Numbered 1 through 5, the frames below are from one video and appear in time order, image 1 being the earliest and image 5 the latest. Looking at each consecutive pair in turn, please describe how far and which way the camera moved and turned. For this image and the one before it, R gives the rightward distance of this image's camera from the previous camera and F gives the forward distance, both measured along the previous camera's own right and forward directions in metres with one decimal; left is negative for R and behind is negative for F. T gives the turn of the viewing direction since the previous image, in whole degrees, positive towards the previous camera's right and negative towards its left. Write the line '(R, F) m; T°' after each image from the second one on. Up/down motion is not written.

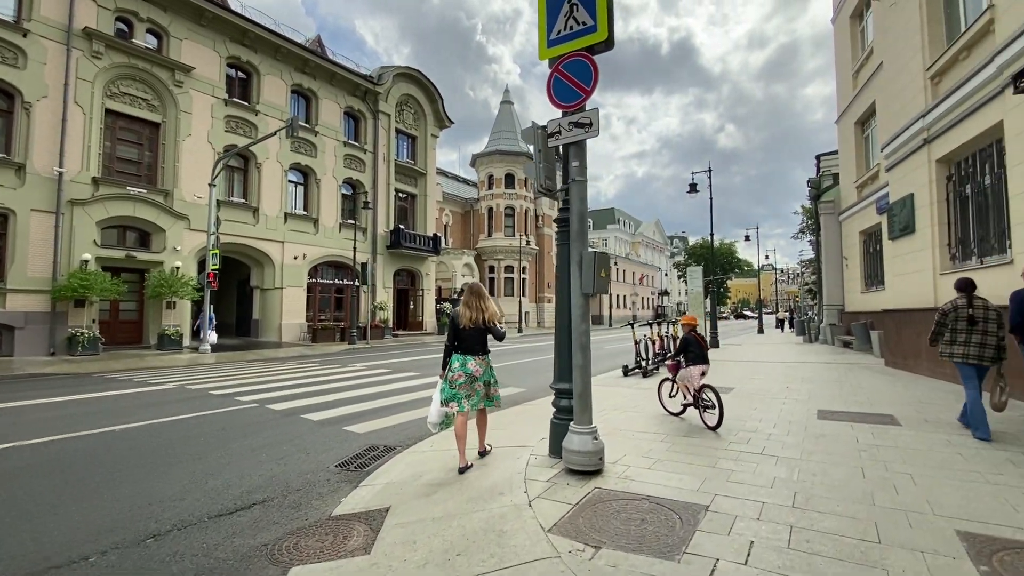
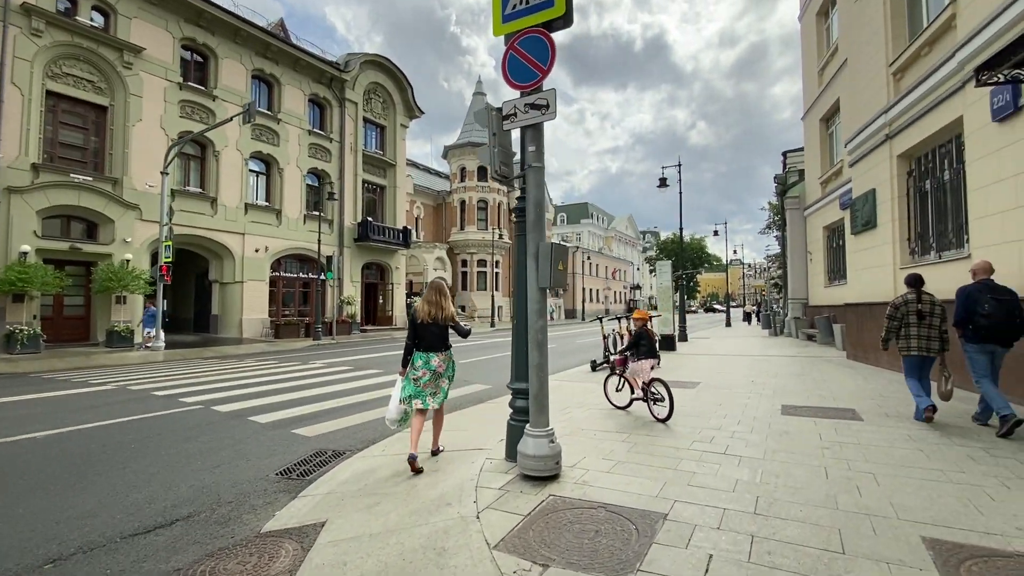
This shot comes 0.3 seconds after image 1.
(+0.2, +0.3) m; +3°
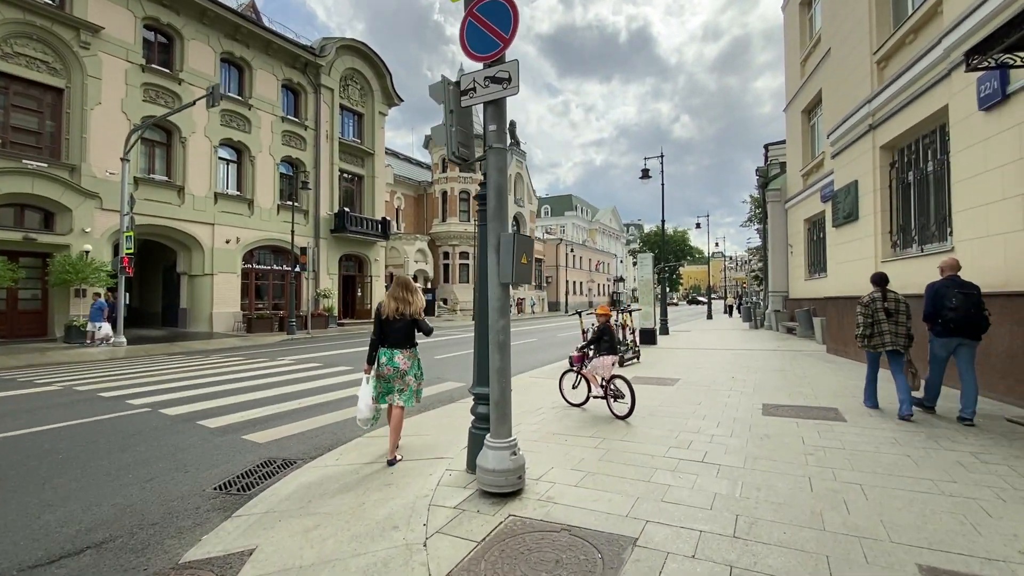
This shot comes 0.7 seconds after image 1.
(+0.2, +0.4) m; +2°
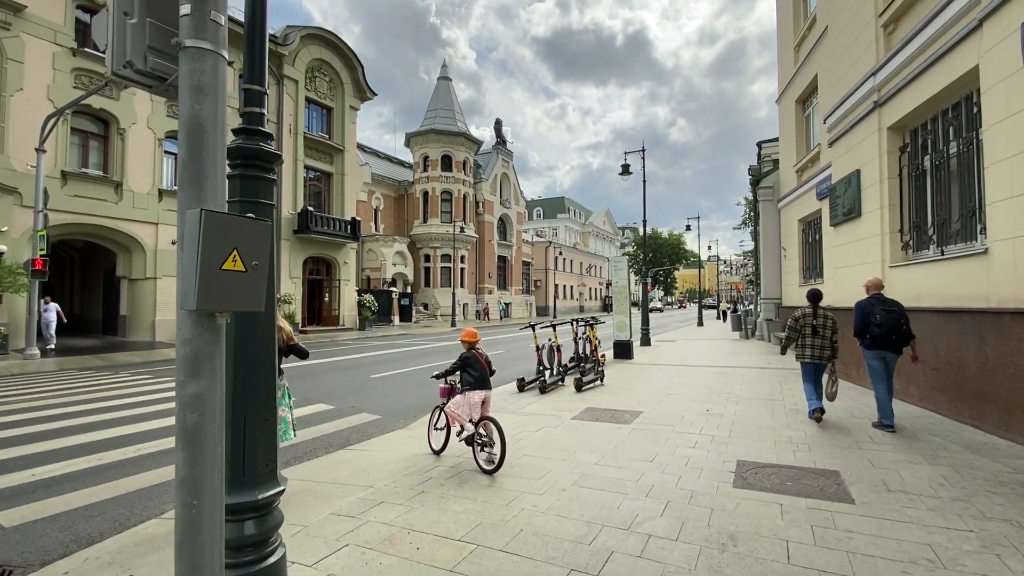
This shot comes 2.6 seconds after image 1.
(+1.2, +1.8) m; 0°
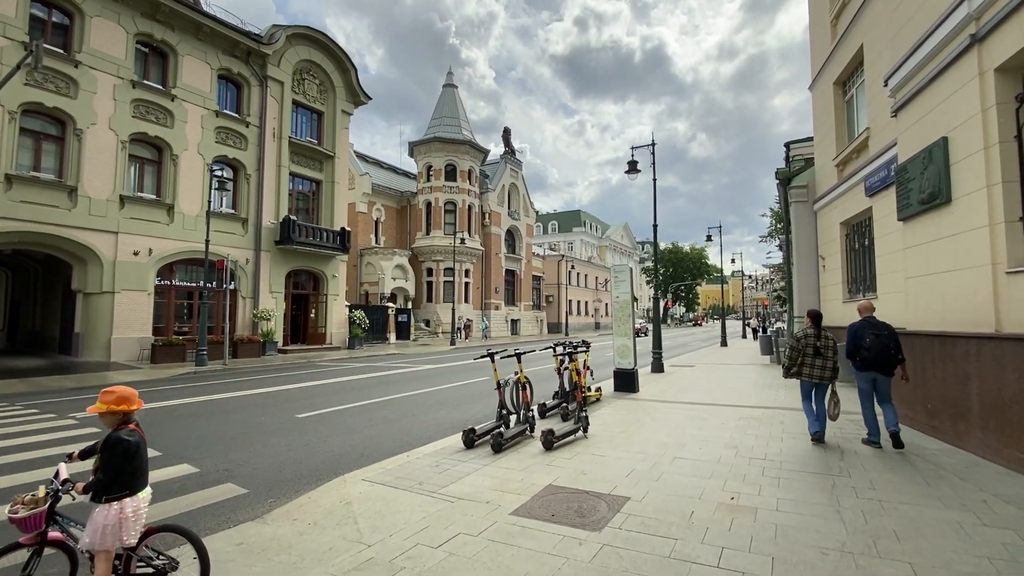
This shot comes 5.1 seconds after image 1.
(+1.0, +2.5) m; -2°
